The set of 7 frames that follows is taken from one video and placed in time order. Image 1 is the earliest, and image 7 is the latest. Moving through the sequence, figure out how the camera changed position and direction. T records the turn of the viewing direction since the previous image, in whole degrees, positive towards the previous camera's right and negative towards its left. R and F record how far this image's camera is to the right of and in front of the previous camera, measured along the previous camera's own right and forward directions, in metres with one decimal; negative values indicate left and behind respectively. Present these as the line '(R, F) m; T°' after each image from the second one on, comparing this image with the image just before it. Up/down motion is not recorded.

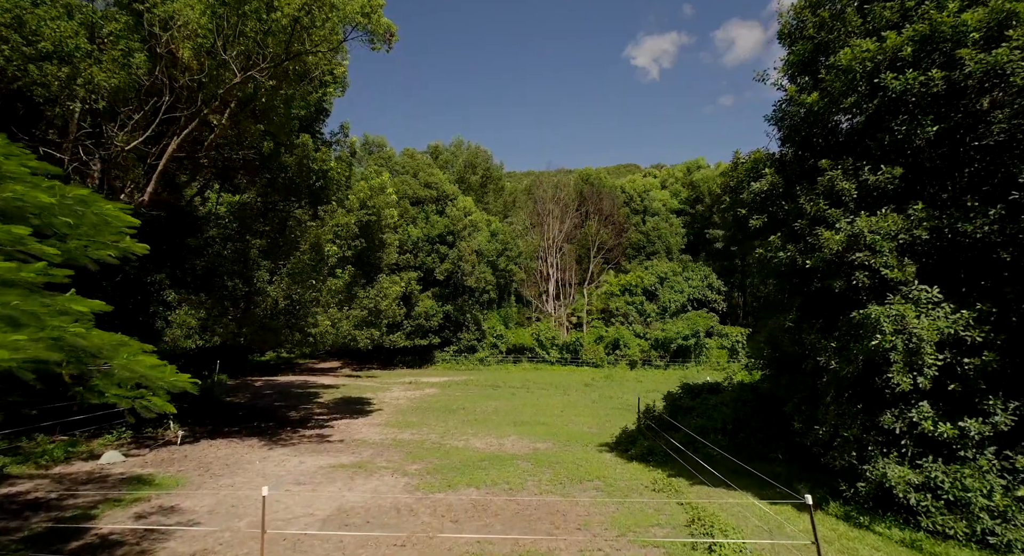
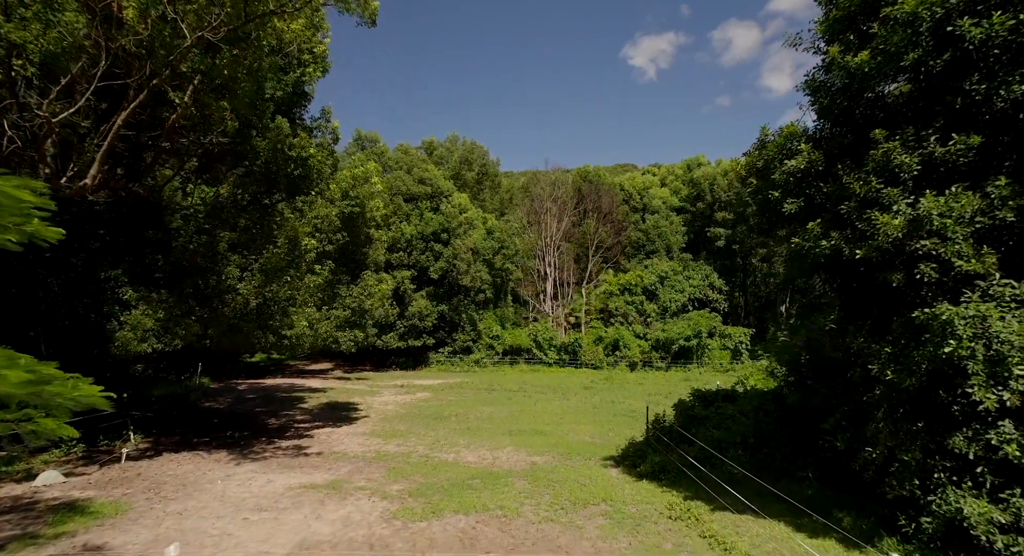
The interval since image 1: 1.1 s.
(0.0, +1.1) m; 0°
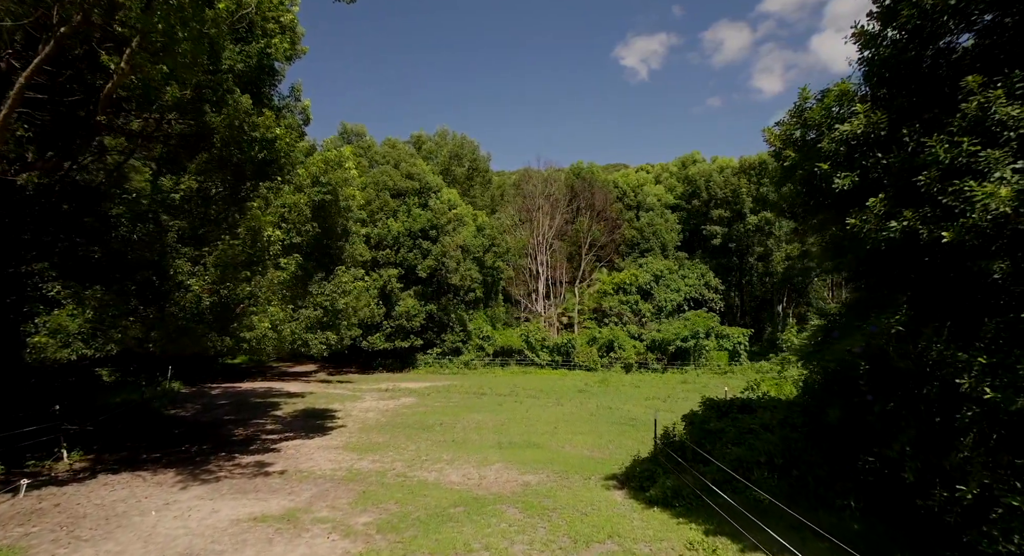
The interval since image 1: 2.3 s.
(0.0, +1.3) m; +1°
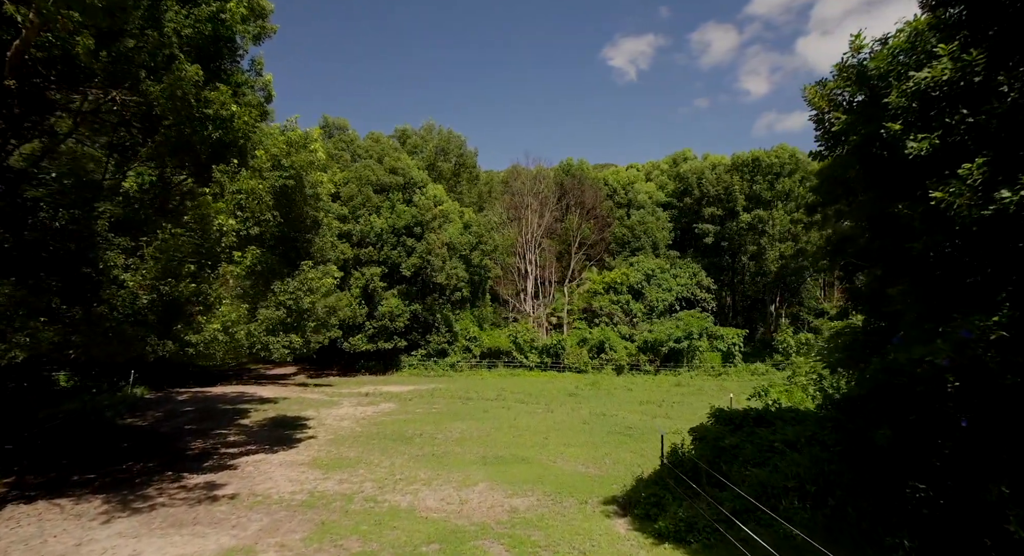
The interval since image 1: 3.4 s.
(0.0, +1.2) m; +1°
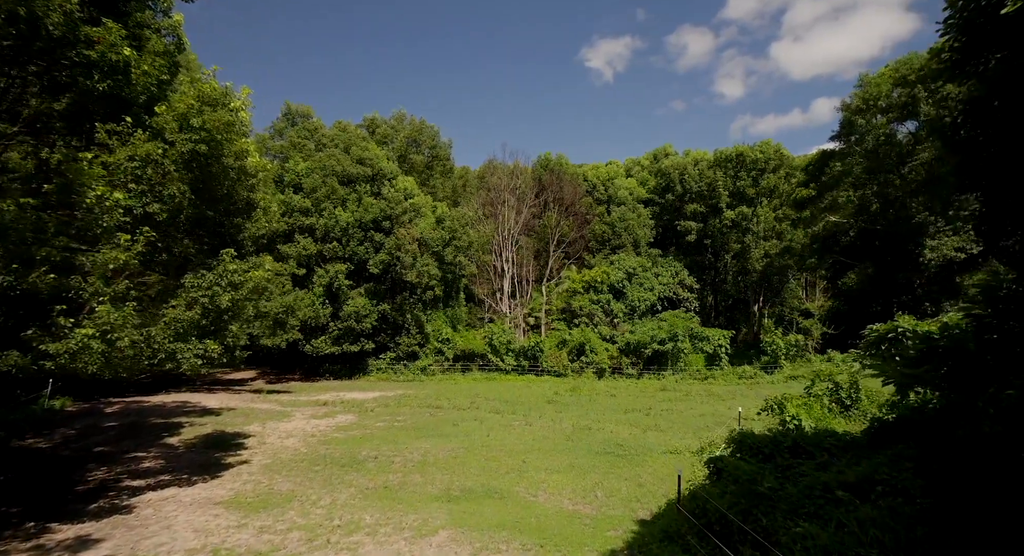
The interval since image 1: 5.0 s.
(+0.1, +2.1) m; +2°
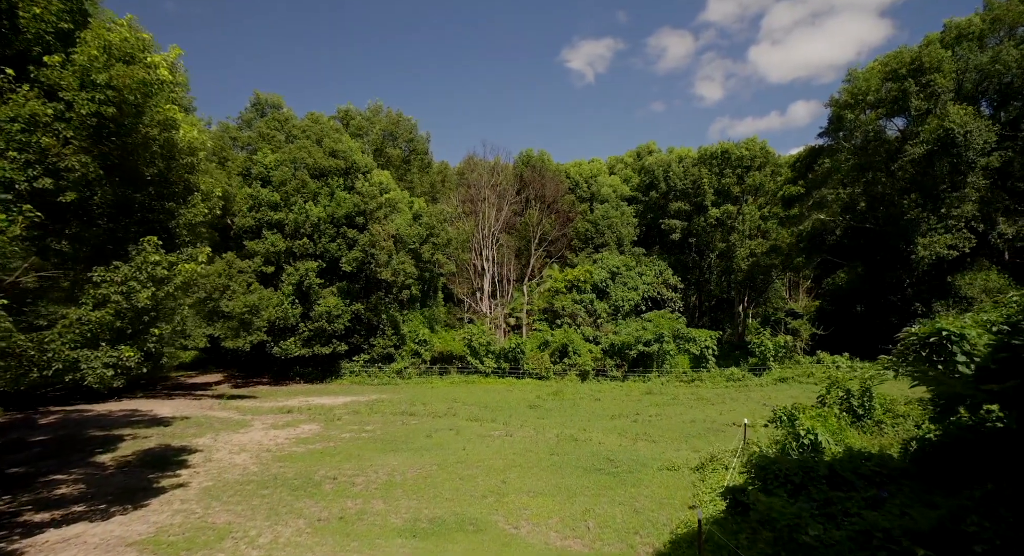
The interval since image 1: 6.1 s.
(0.0, +1.4) m; +2°
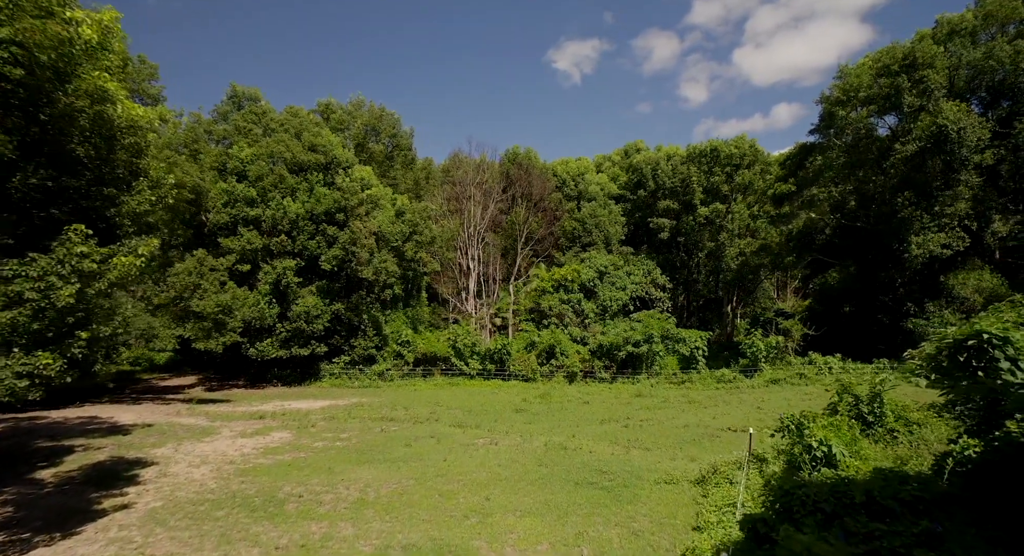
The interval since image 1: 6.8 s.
(0.0, +0.9) m; +1°
